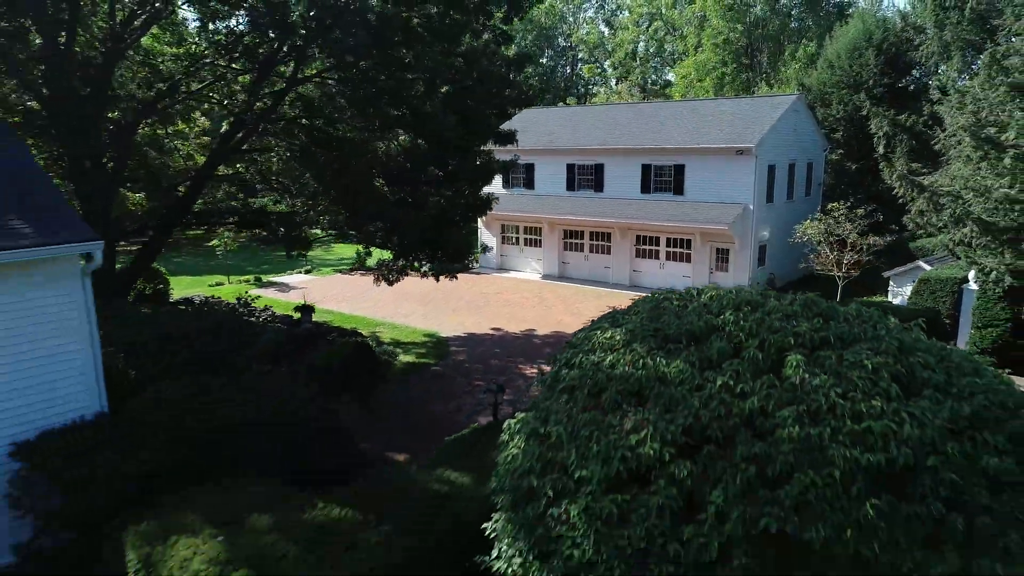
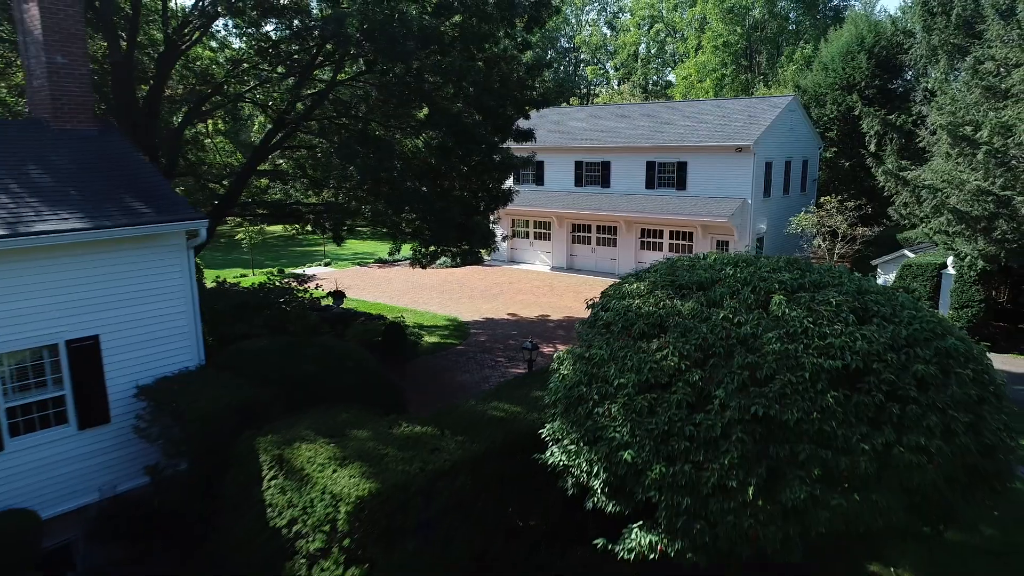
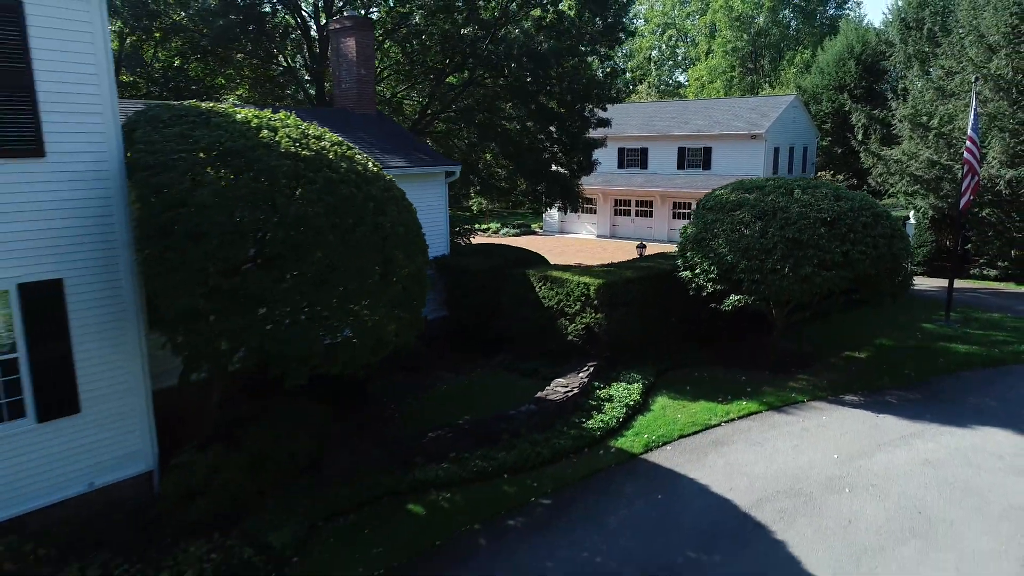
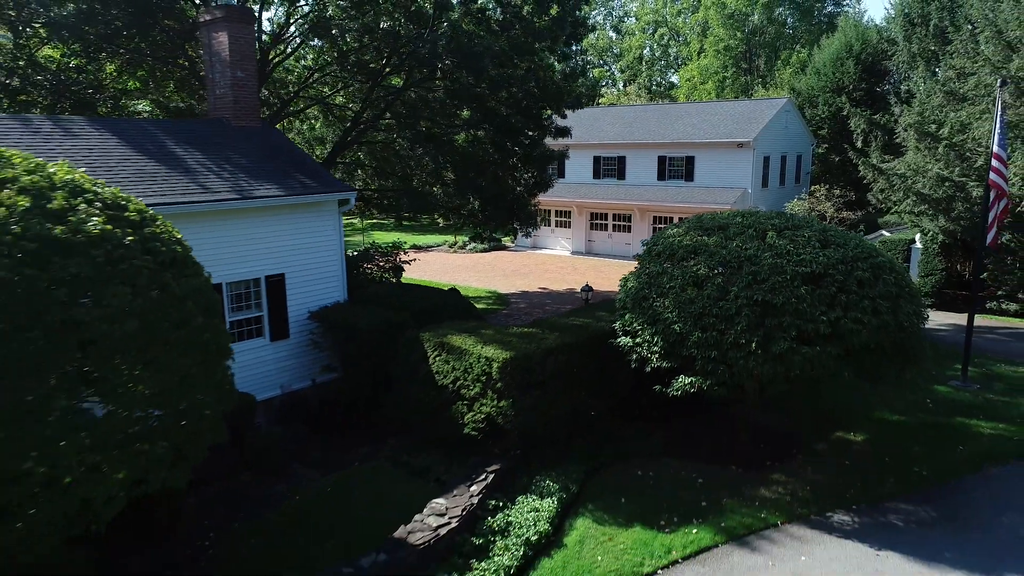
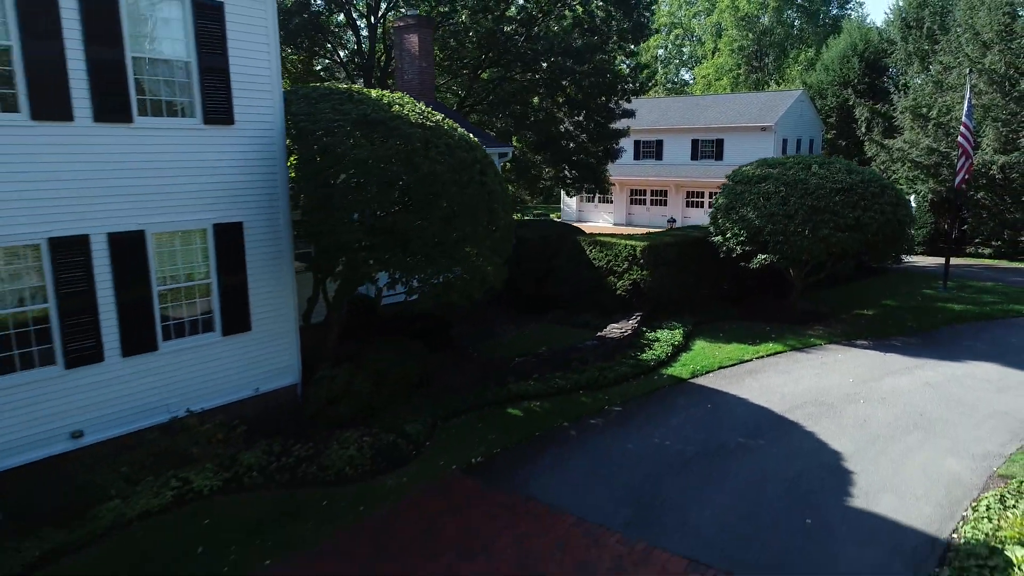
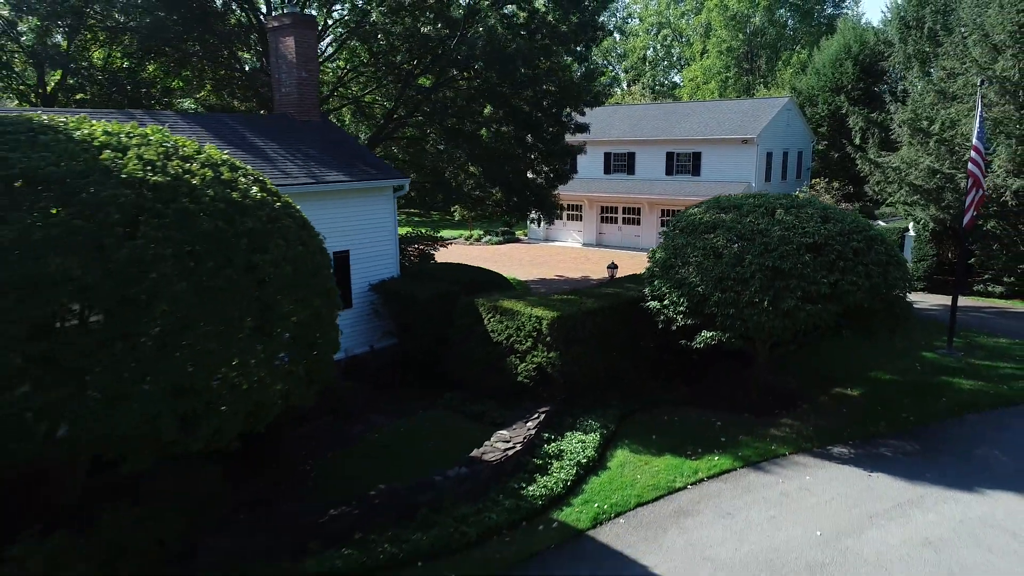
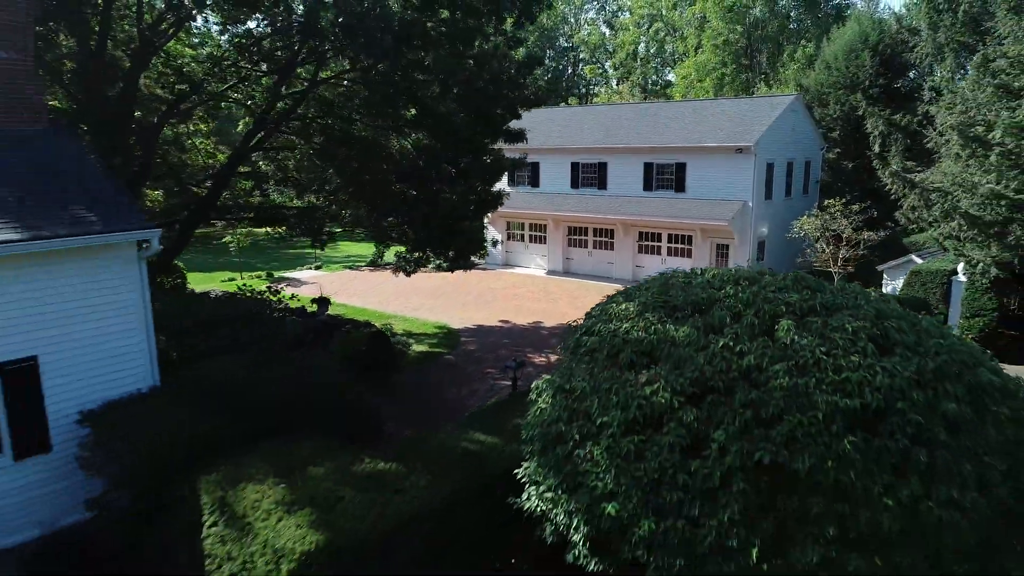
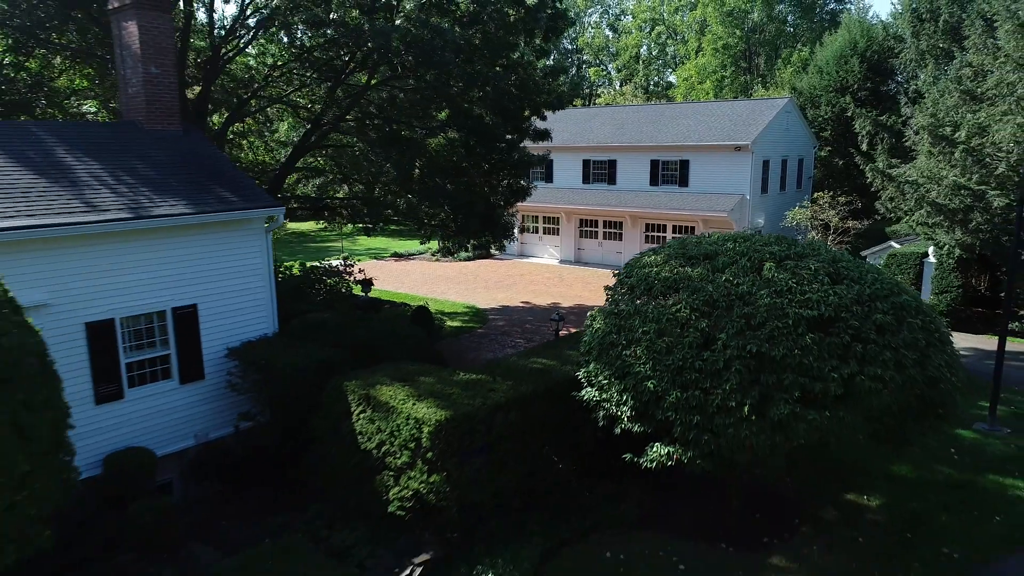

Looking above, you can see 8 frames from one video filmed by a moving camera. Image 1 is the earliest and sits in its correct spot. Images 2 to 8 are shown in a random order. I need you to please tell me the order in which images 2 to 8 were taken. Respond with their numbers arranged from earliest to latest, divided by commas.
7, 2, 8, 4, 6, 3, 5
